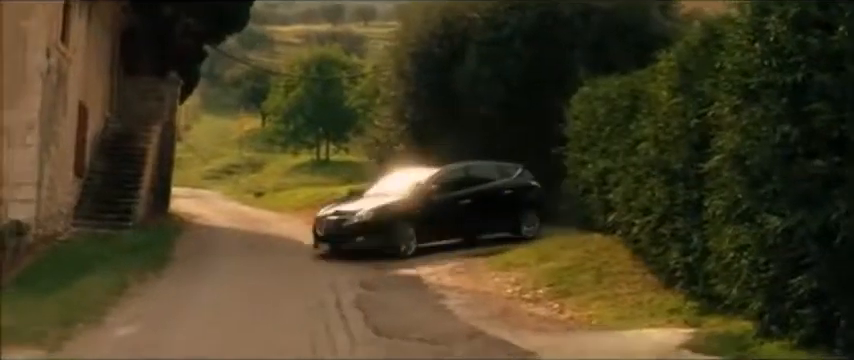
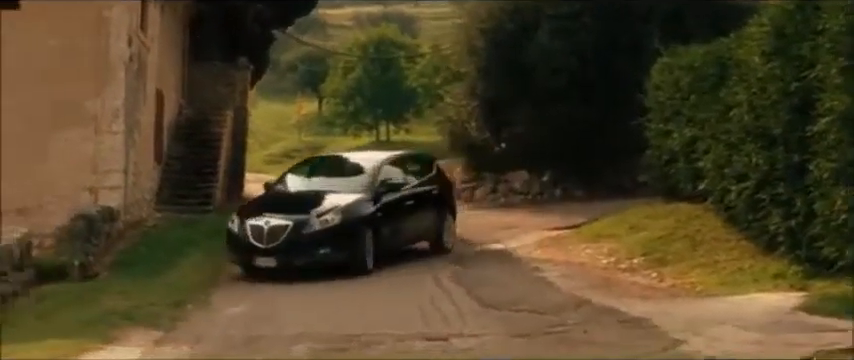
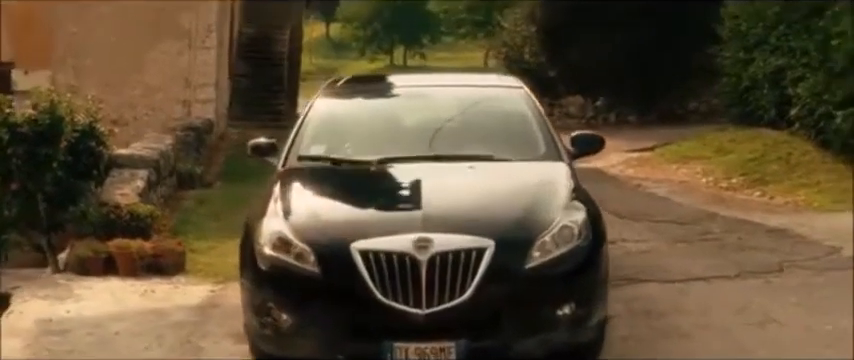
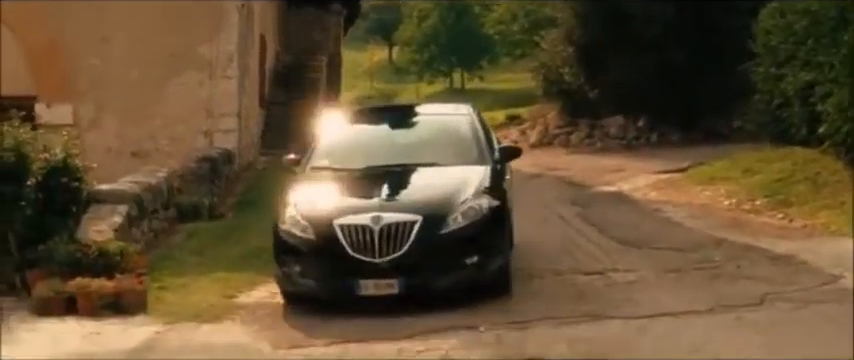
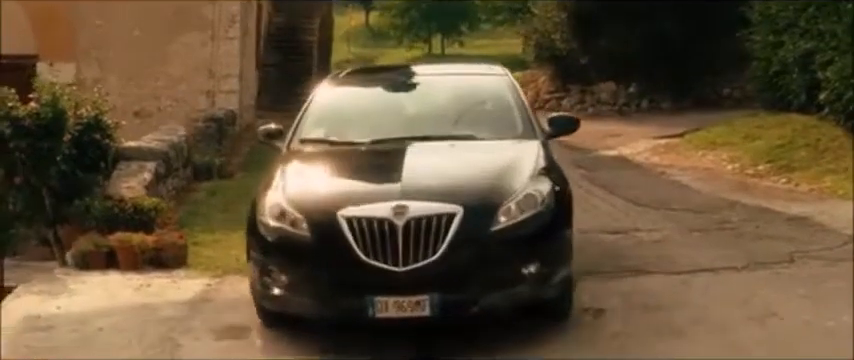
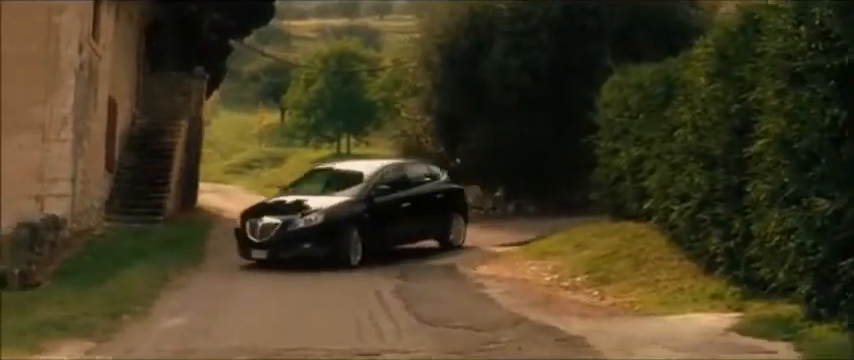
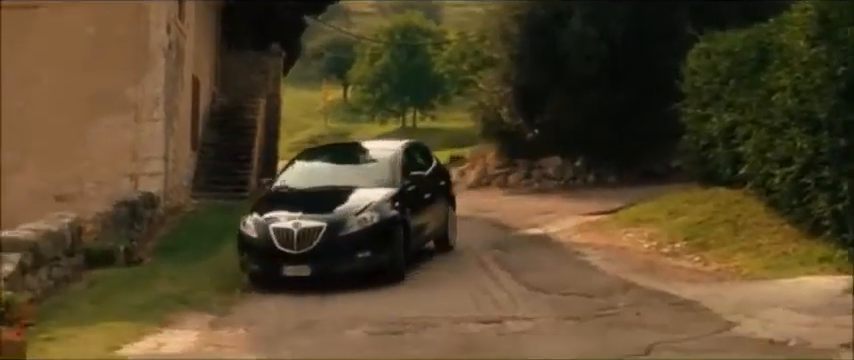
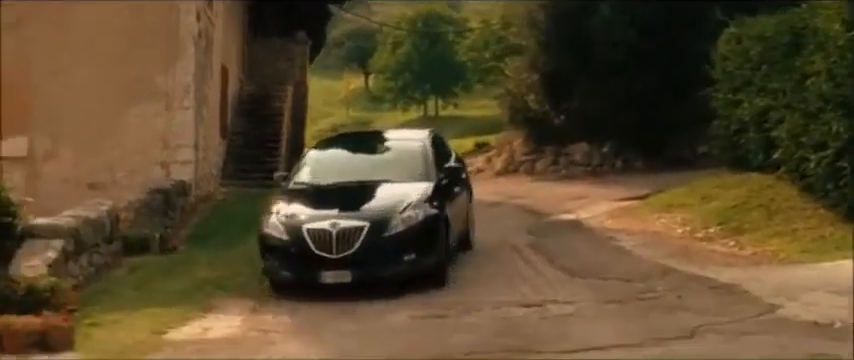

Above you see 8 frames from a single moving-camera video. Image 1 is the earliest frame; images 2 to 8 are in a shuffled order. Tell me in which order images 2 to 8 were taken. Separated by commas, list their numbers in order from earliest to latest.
6, 2, 7, 8, 4, 5, 3
